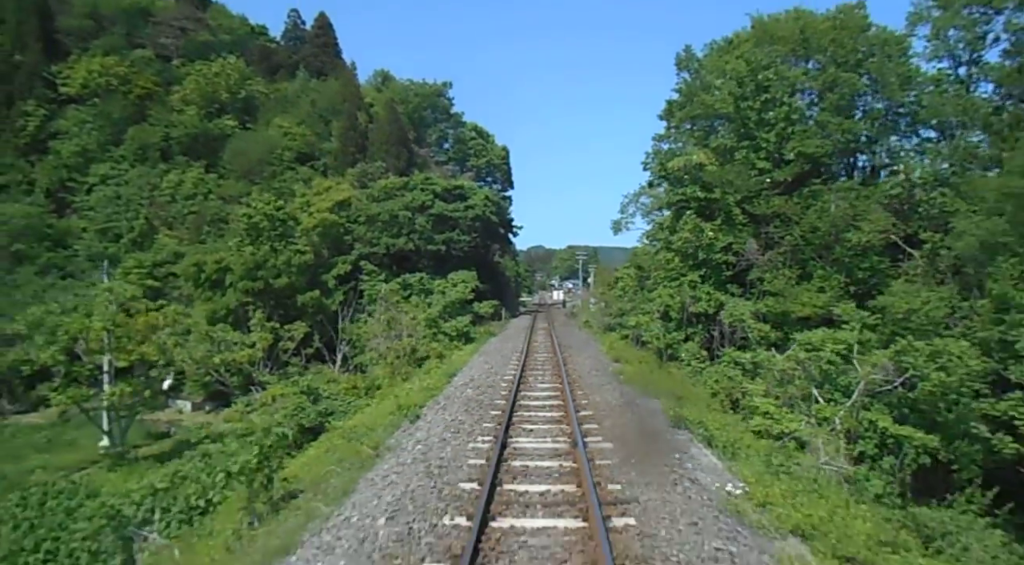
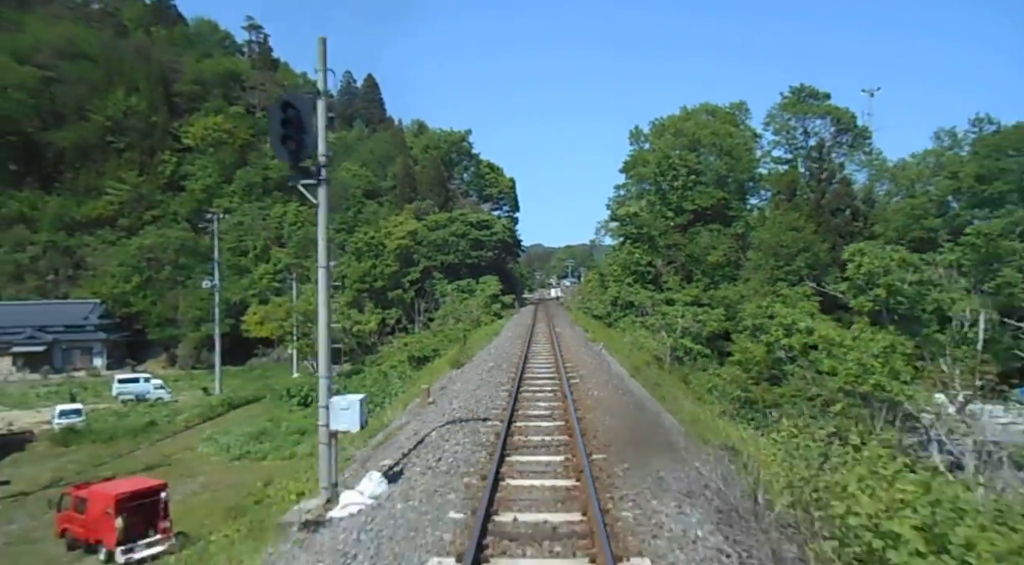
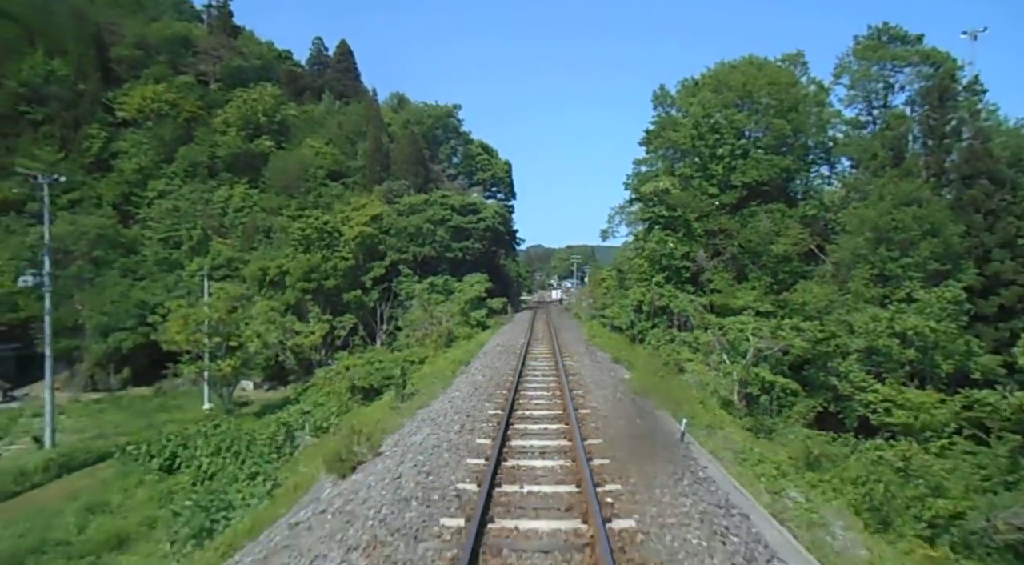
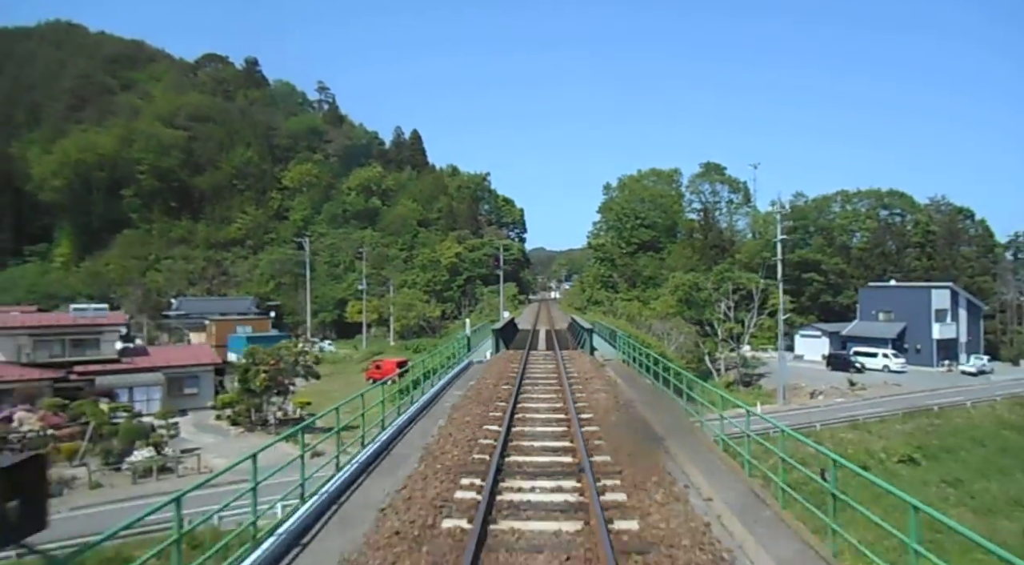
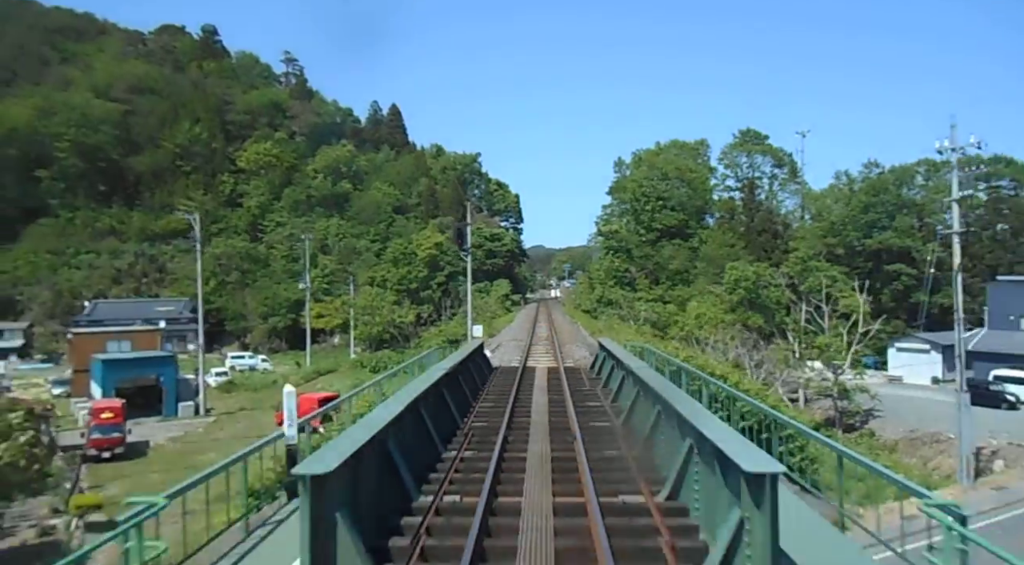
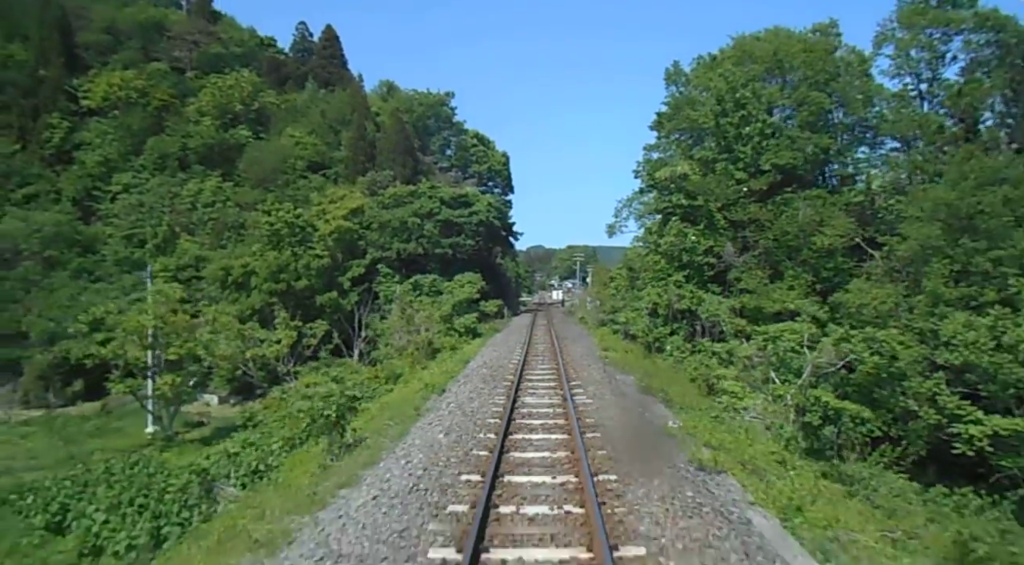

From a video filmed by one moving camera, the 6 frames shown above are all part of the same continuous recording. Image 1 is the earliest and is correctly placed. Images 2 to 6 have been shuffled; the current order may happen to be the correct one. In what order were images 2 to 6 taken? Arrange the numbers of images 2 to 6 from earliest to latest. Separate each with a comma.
6, 3, 2, 5, 4
